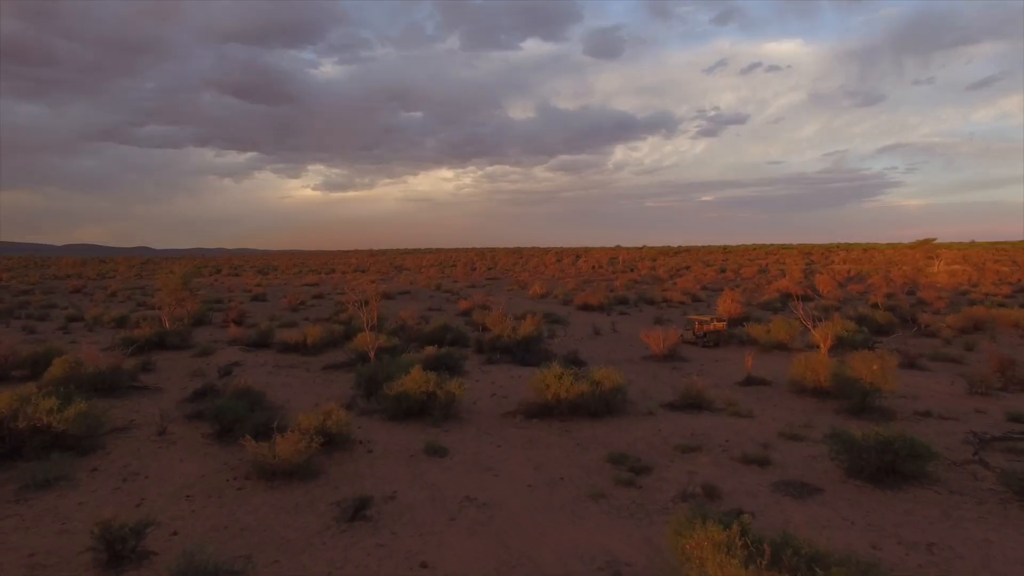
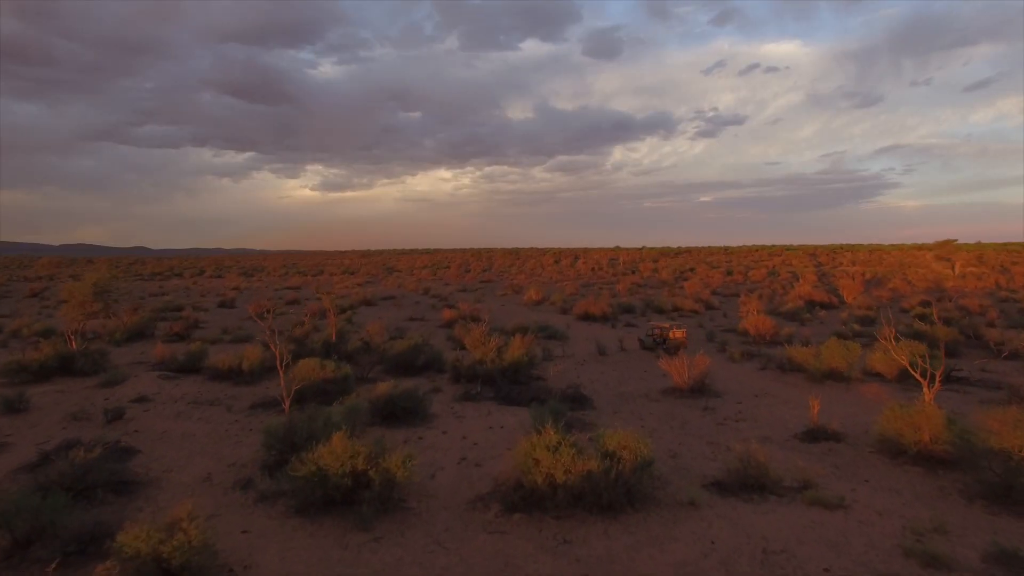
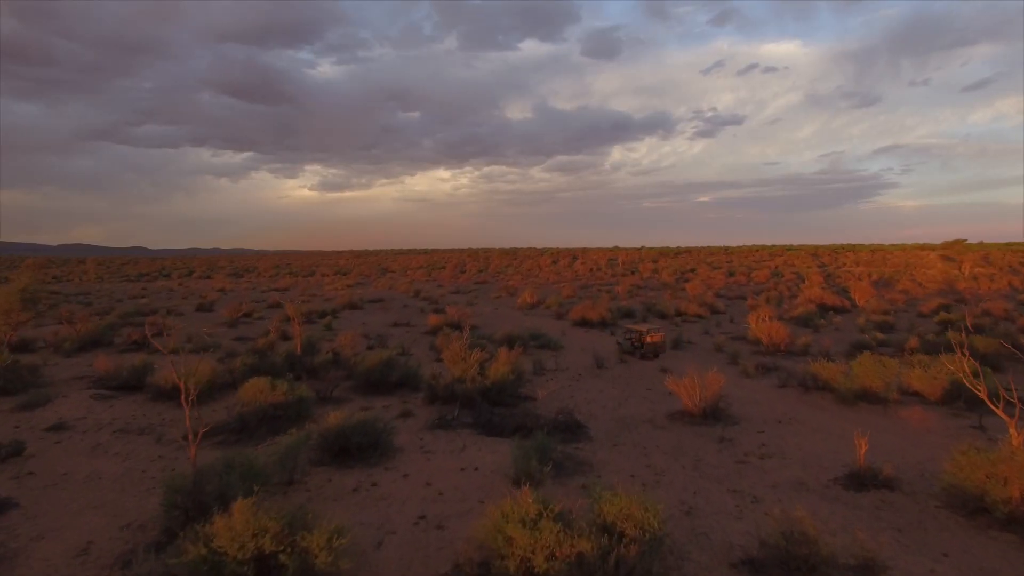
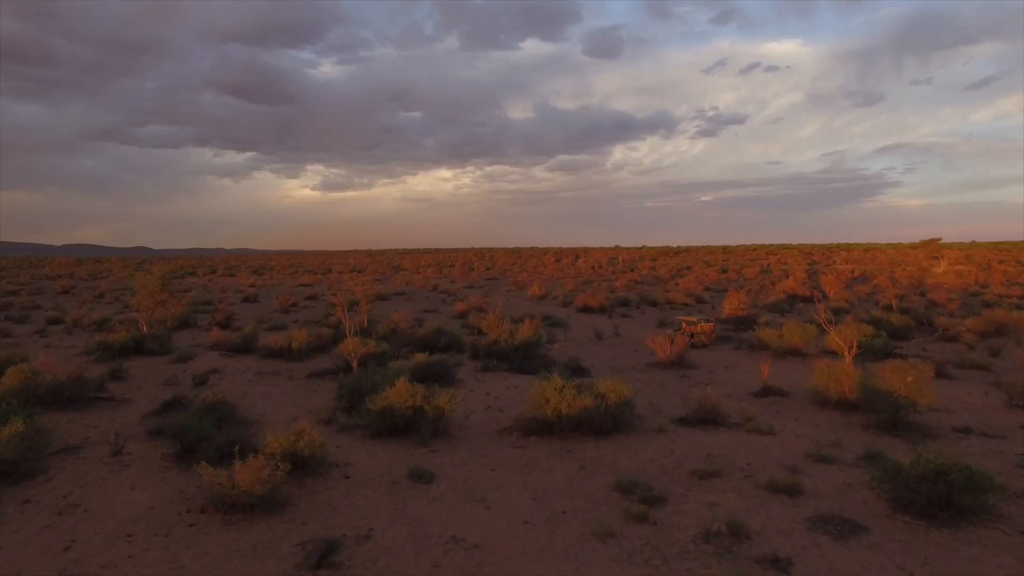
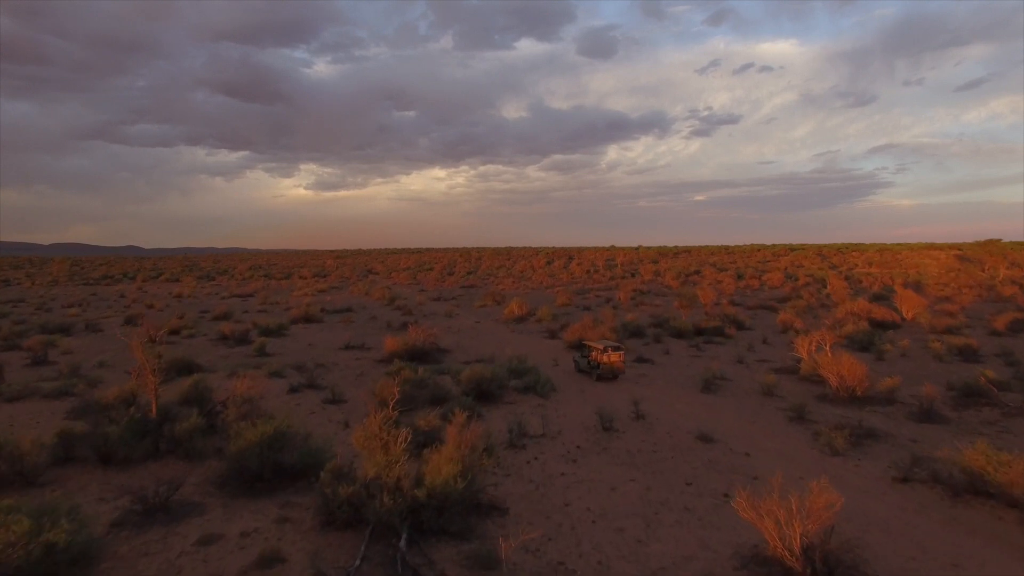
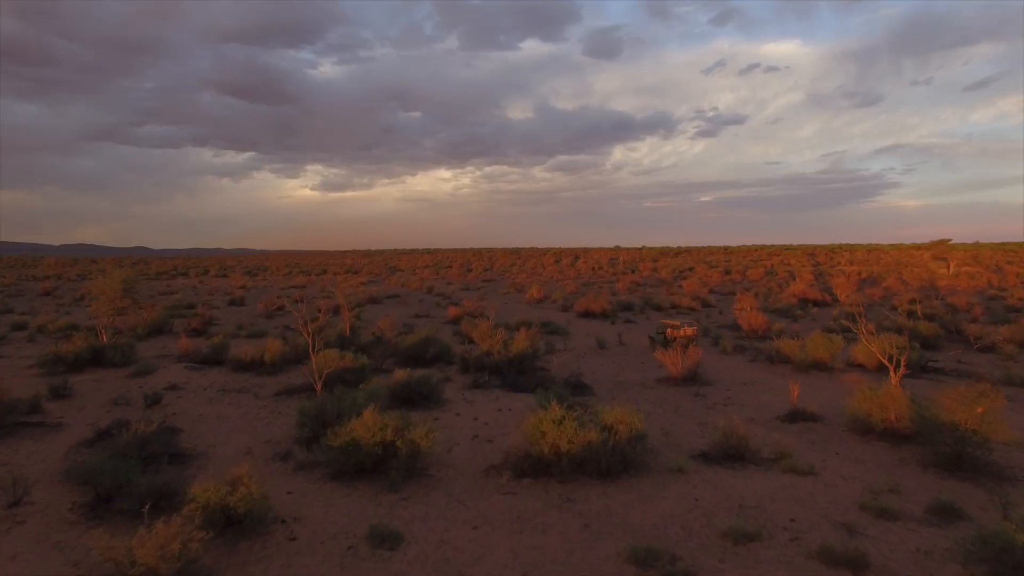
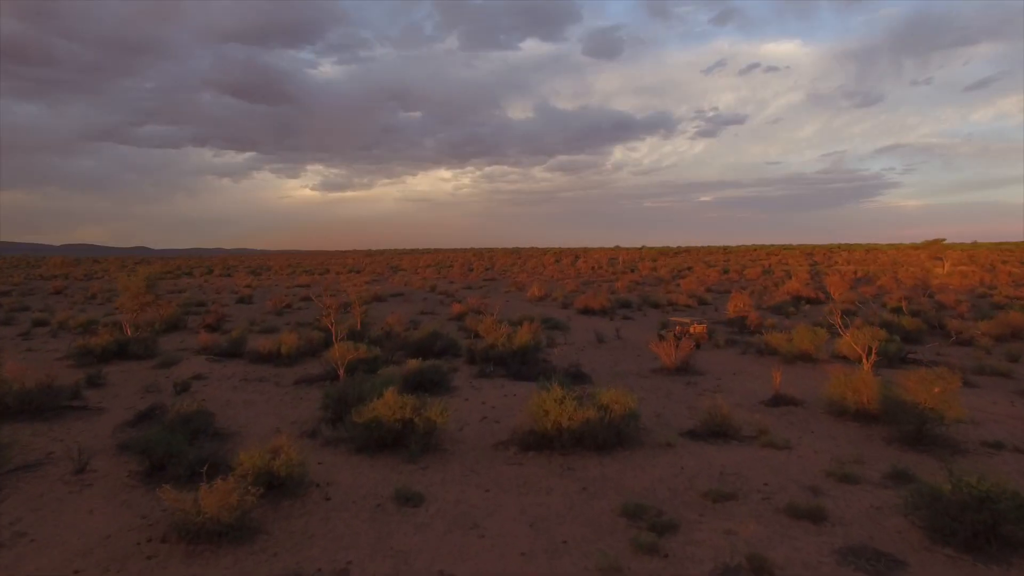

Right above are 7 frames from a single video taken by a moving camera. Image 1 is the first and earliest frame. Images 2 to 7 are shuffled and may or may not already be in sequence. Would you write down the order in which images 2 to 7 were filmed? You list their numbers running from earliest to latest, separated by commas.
4, 7, 6, 2, 3, 5
